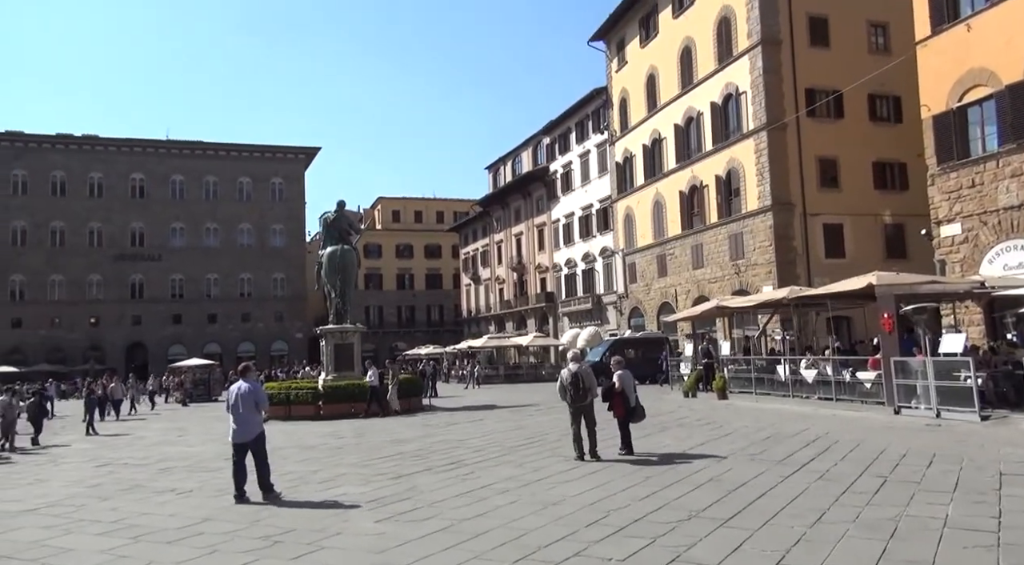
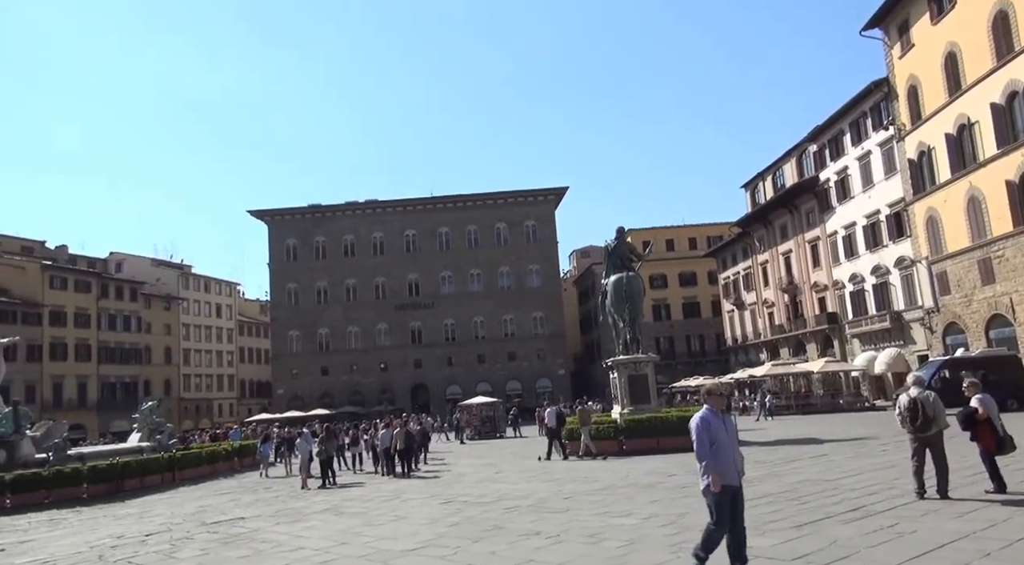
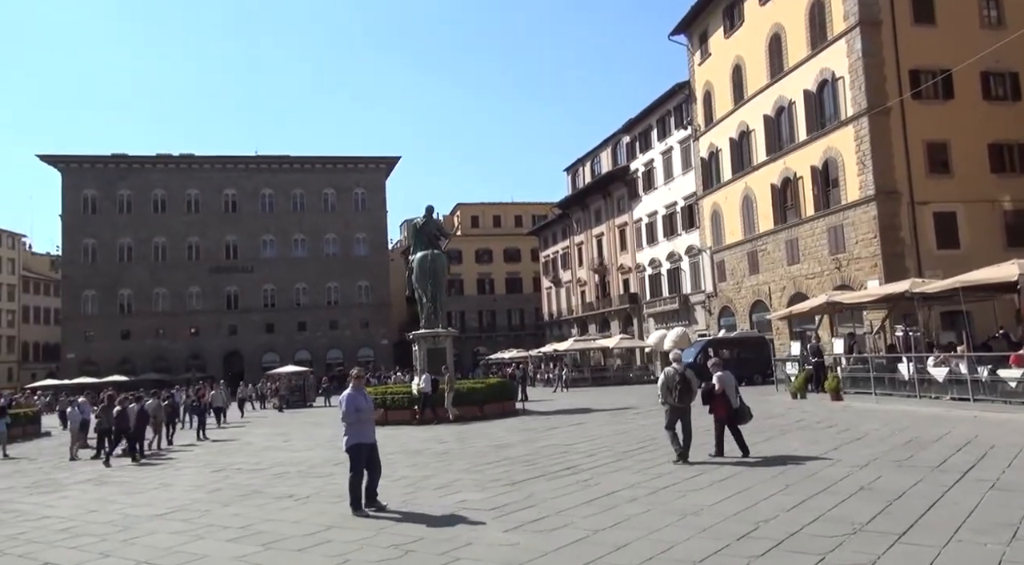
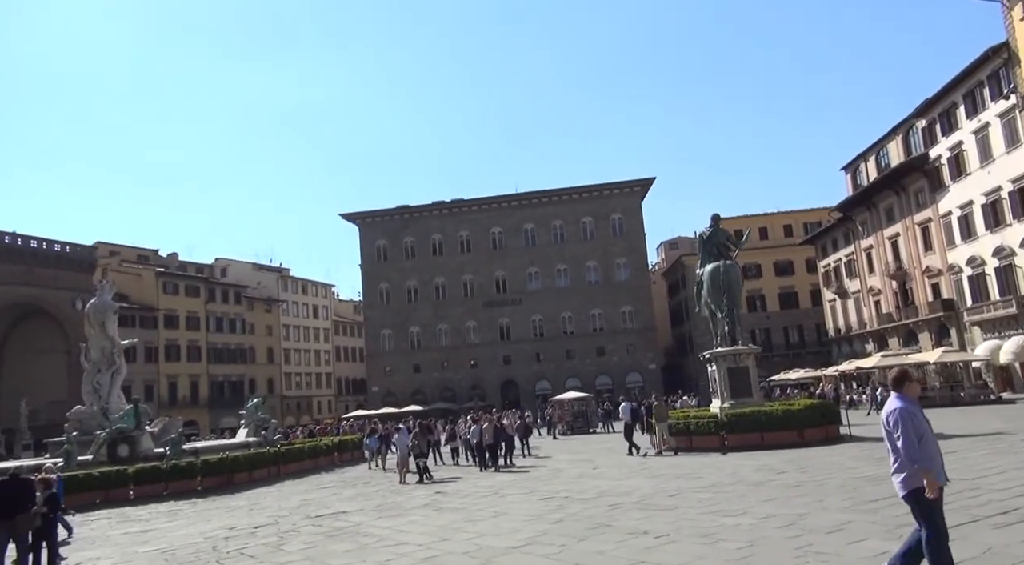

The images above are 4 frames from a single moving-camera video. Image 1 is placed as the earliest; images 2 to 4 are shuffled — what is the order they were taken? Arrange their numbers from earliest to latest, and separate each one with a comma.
3, 2, 4
